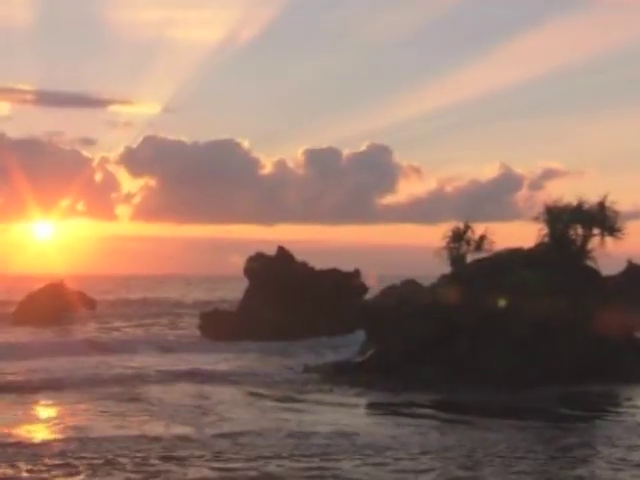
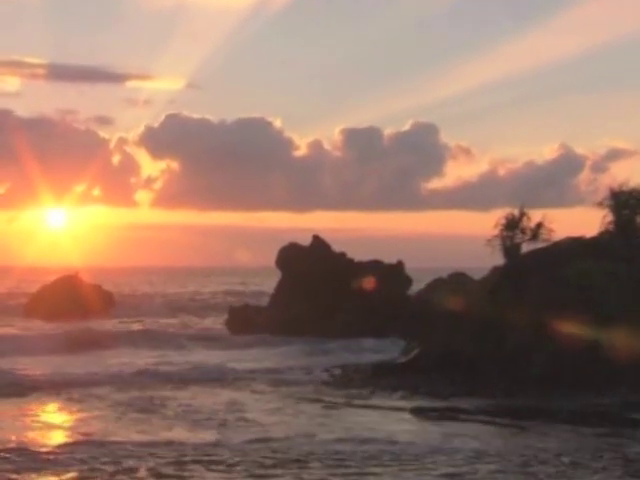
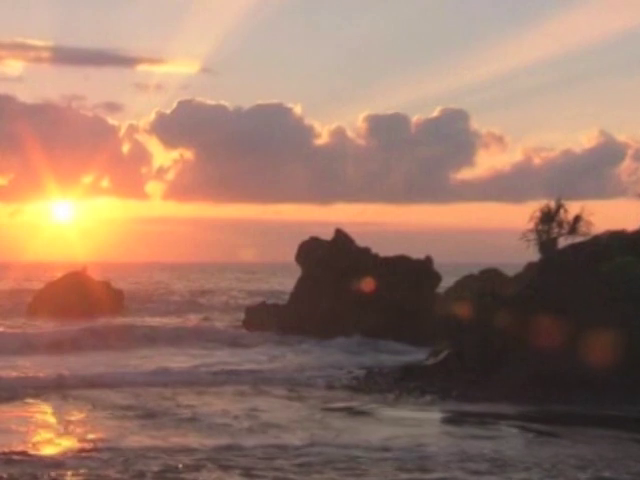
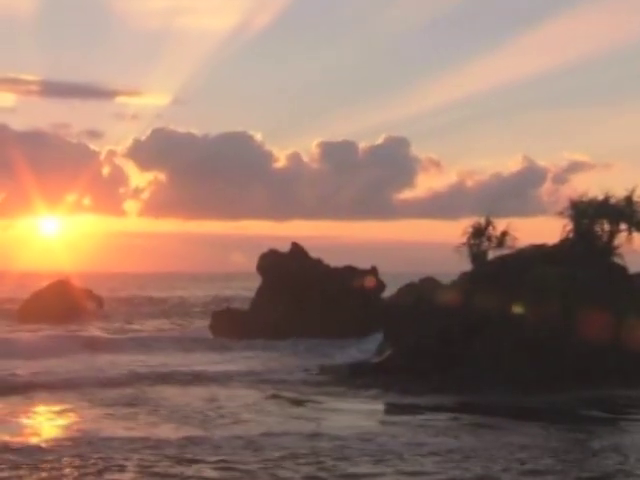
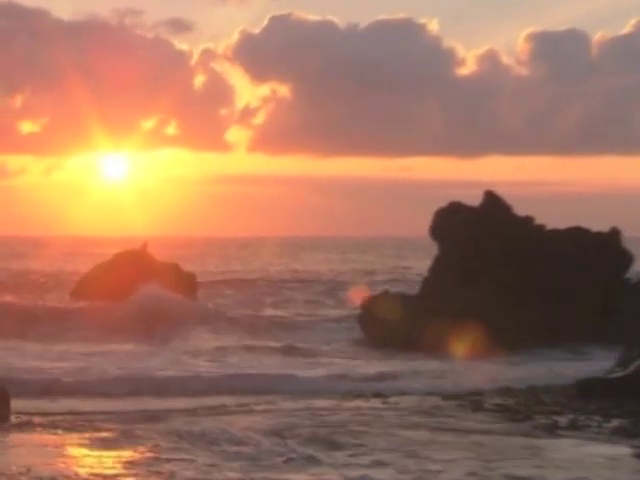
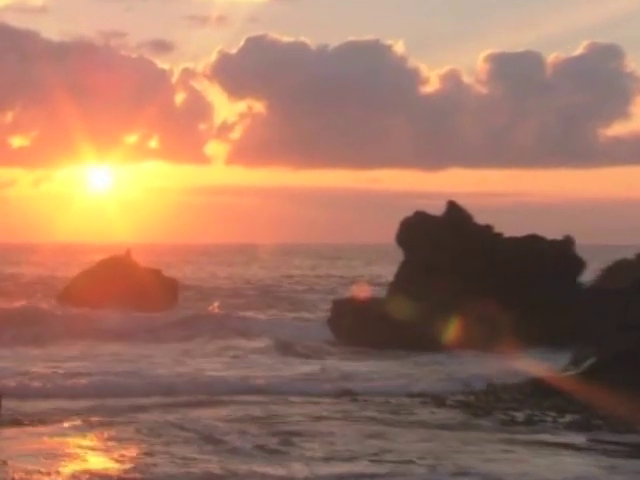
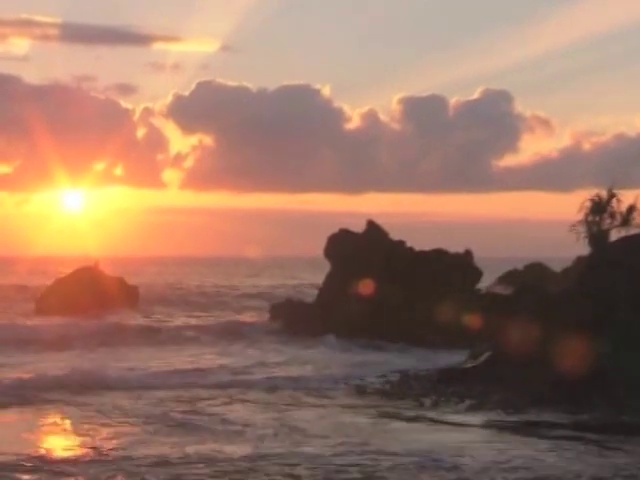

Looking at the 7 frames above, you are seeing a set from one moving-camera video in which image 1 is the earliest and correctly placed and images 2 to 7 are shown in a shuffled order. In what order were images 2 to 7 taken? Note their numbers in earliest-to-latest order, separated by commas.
4, 2, 3, 7, 6, 5
